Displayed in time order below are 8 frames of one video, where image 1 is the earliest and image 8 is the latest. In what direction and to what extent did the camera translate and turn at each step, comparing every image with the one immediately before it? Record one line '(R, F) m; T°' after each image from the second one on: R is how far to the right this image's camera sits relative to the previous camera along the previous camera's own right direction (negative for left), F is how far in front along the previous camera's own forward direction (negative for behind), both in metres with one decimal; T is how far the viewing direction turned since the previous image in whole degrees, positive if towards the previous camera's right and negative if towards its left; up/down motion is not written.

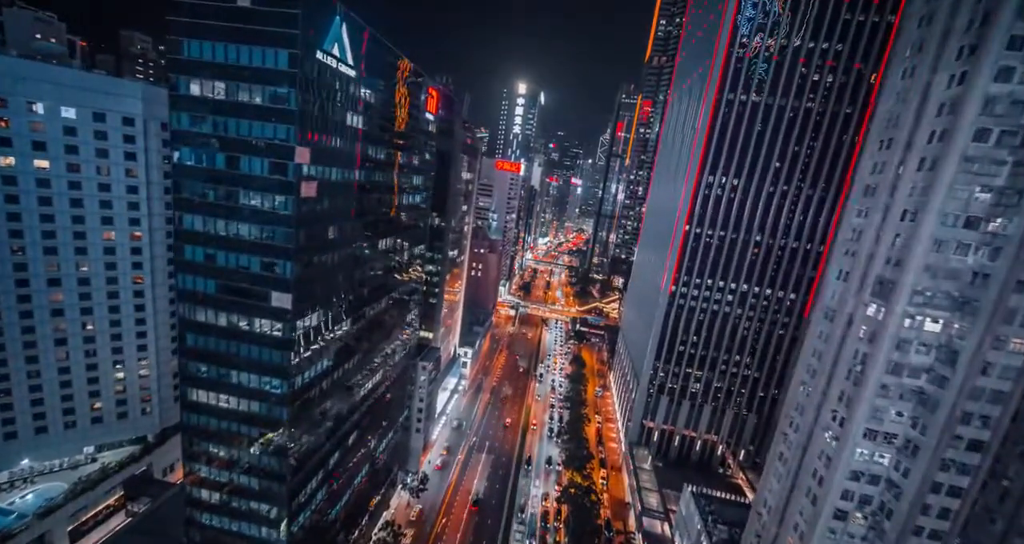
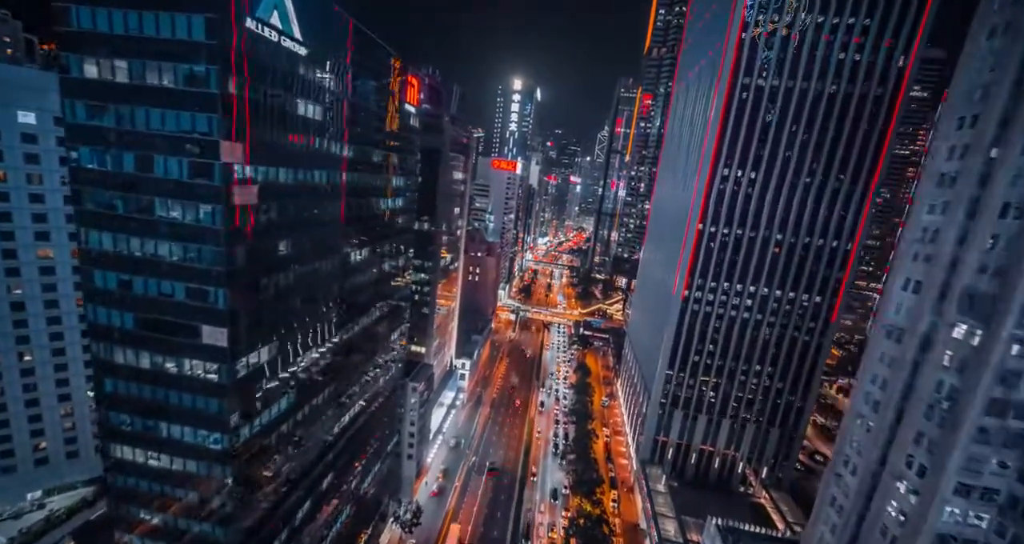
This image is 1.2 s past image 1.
(+0.6, +5.7) m; 0°
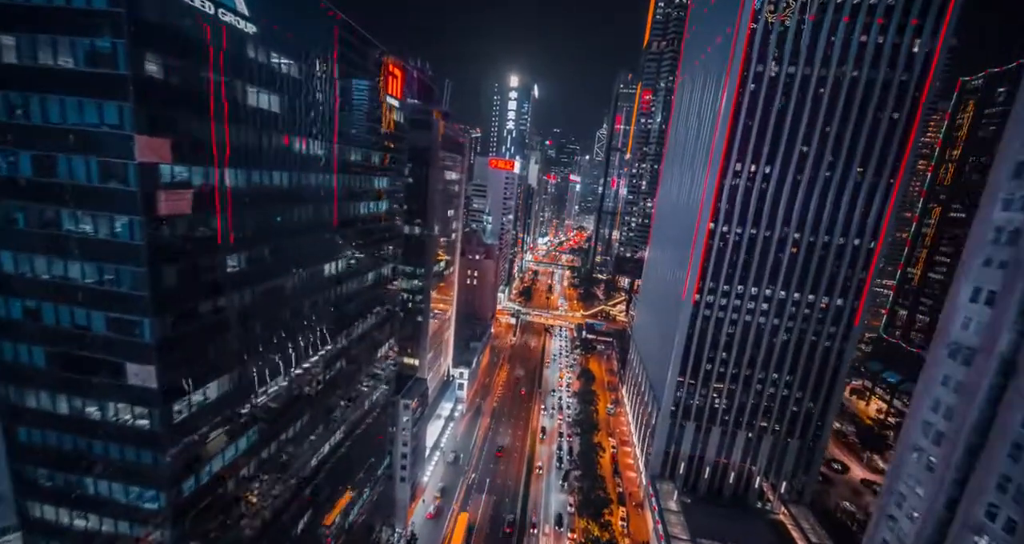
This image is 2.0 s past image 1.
(+0.5, +4.1) m; 0°
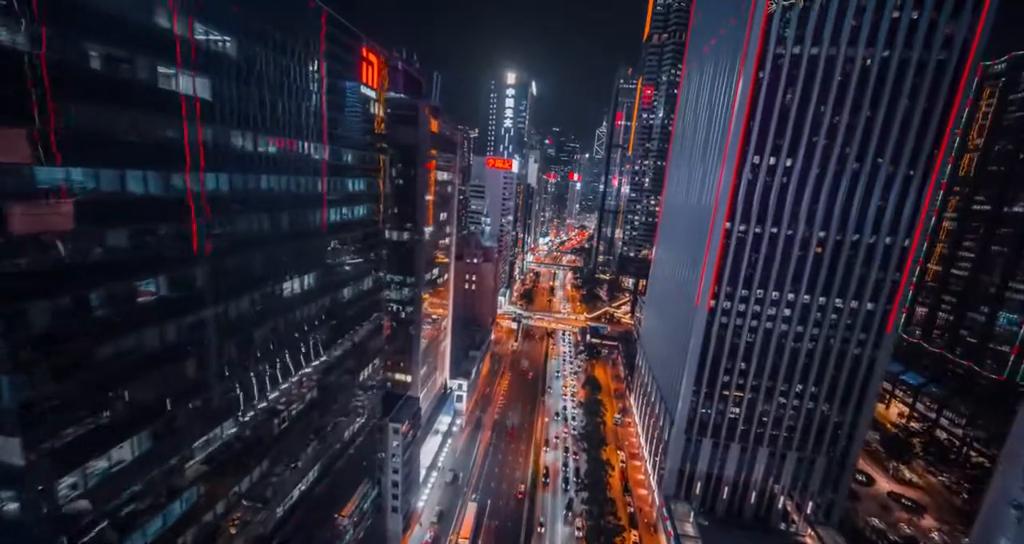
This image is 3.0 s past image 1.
(+0.6, +4.7) m; 0°
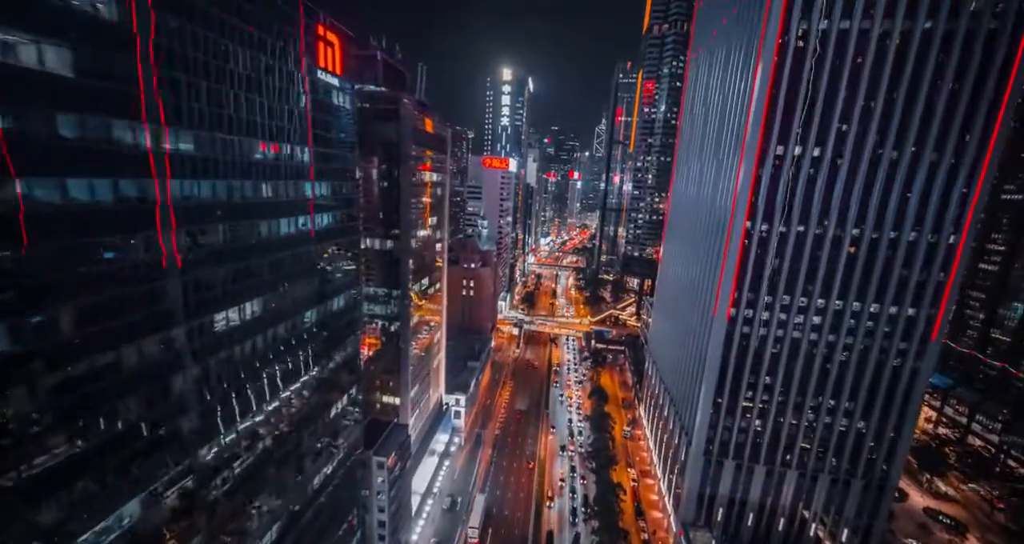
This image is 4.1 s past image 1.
(+0.9, +5.3) m; 0°
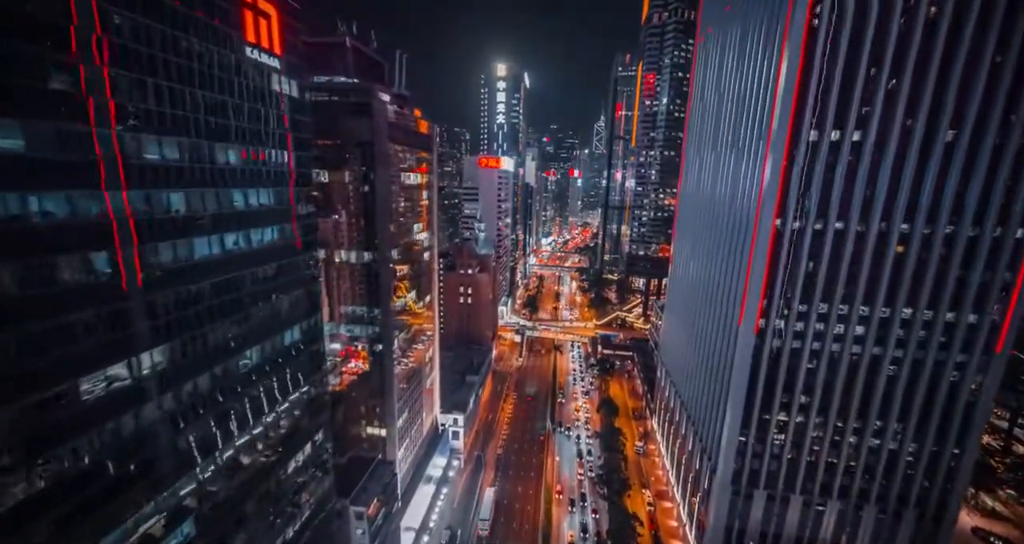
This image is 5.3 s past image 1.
(+1.0, +5.8) m; 0°
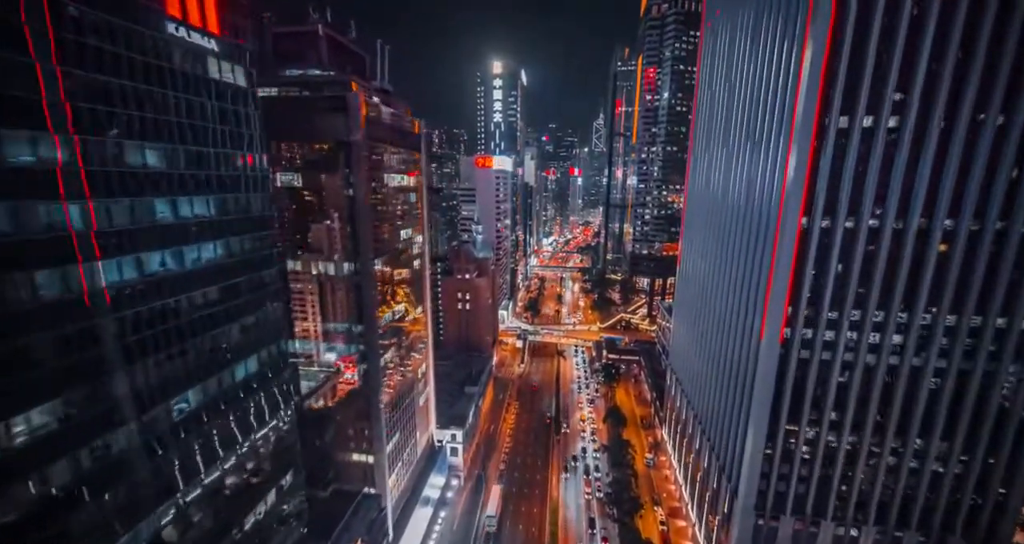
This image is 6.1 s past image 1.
(+0.7, +4.1) m; 0°
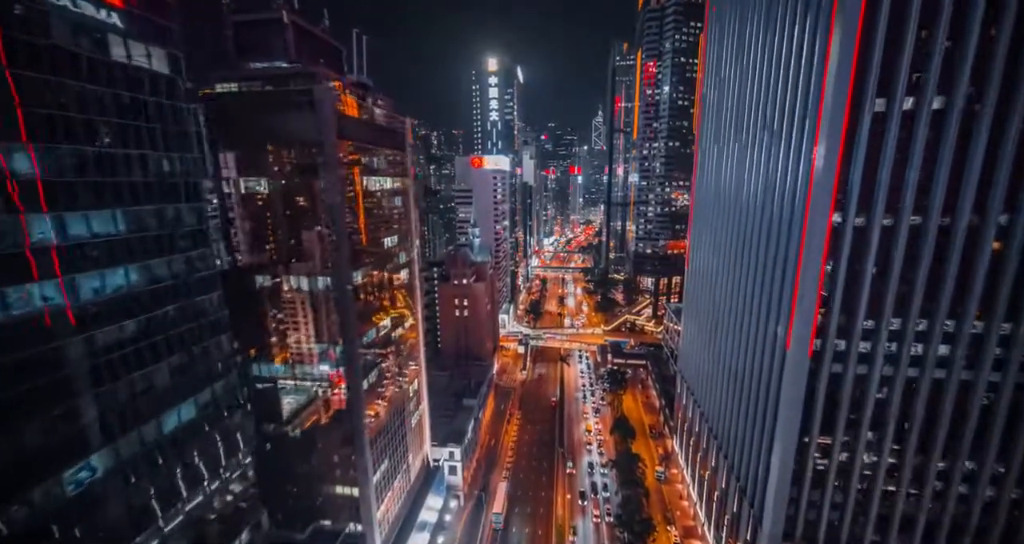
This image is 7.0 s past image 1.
(+0.8, +4.0) m; 0°
